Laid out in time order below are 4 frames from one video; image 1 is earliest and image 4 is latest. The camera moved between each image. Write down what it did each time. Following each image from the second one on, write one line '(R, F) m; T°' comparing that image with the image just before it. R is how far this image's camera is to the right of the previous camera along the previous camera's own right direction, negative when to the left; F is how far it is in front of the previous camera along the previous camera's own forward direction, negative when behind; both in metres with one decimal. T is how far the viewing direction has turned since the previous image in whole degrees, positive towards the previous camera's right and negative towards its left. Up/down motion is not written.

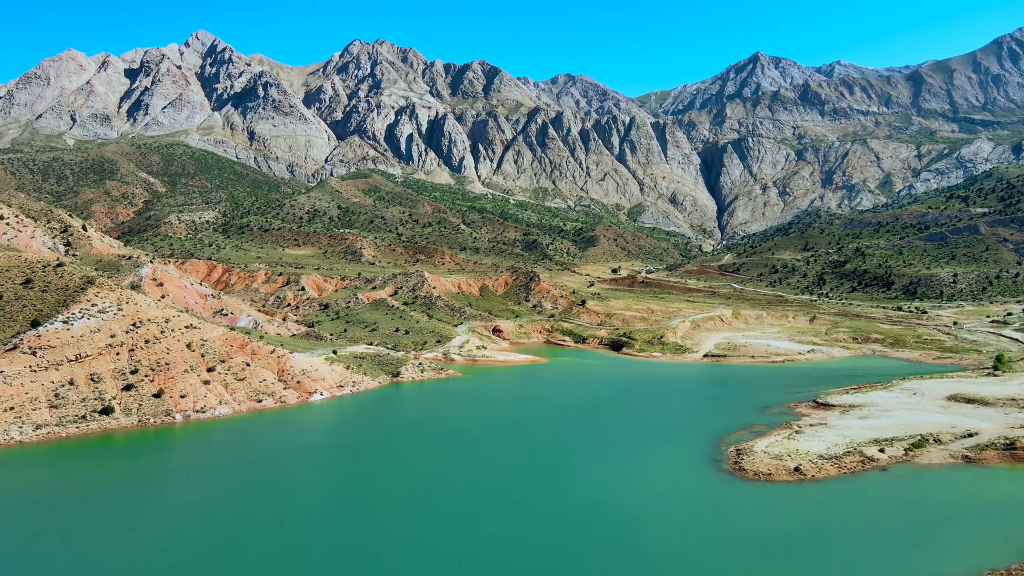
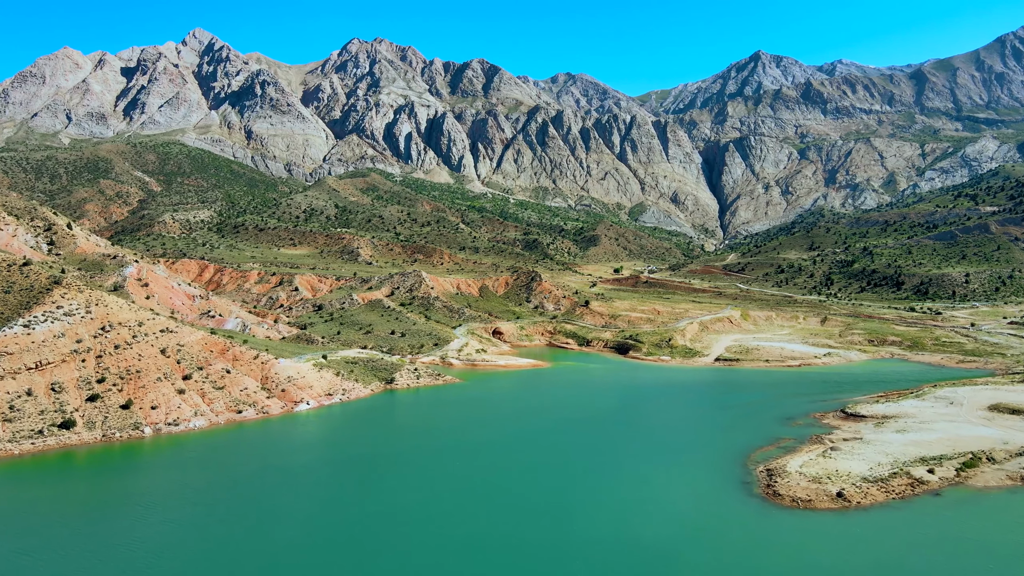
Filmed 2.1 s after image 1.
(-0.2, +4.2) m; 0°
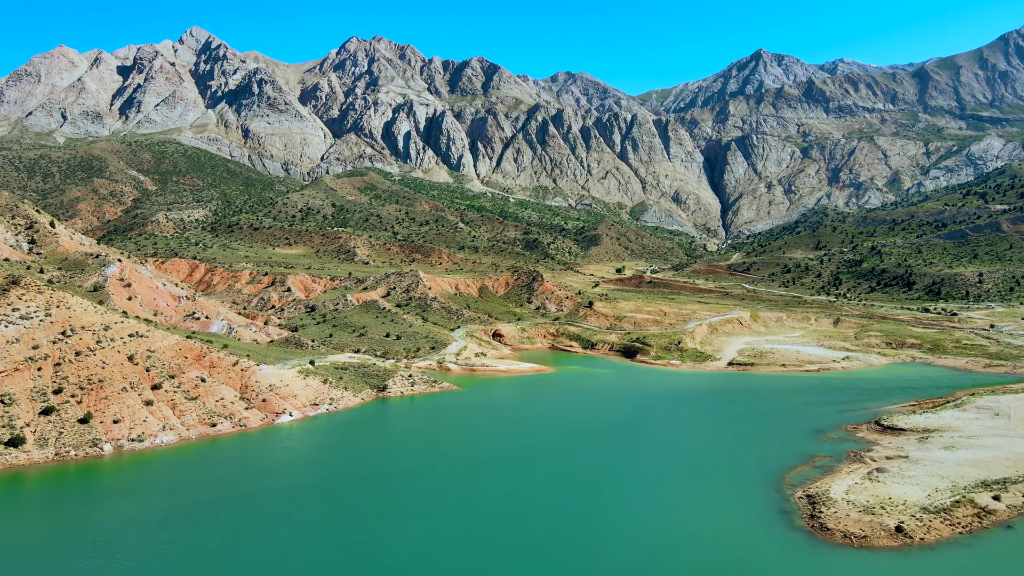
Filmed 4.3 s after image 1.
(-0.2, +4.4) m; 0°
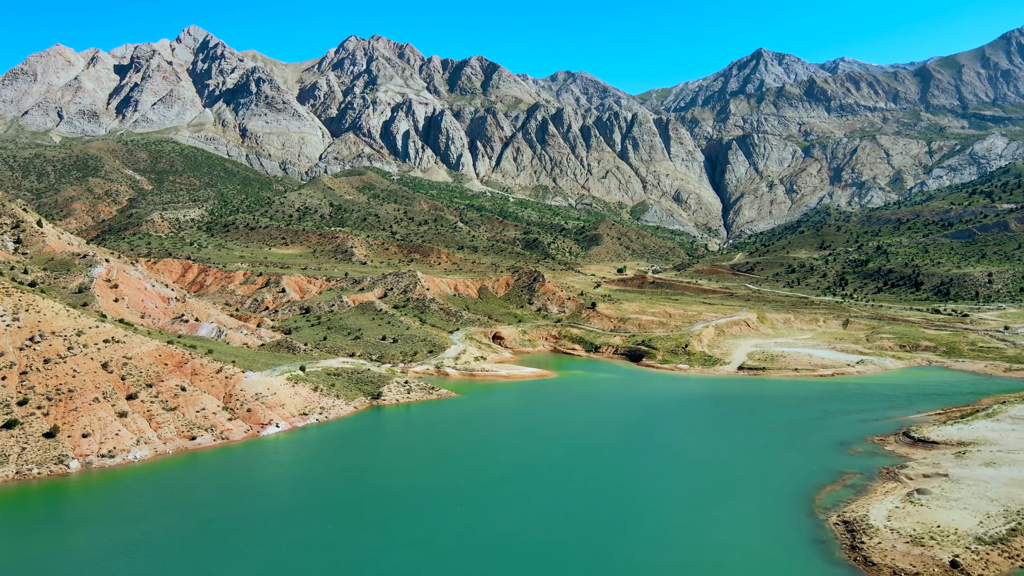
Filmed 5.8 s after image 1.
(-0.2, +3.0) m; 0°
